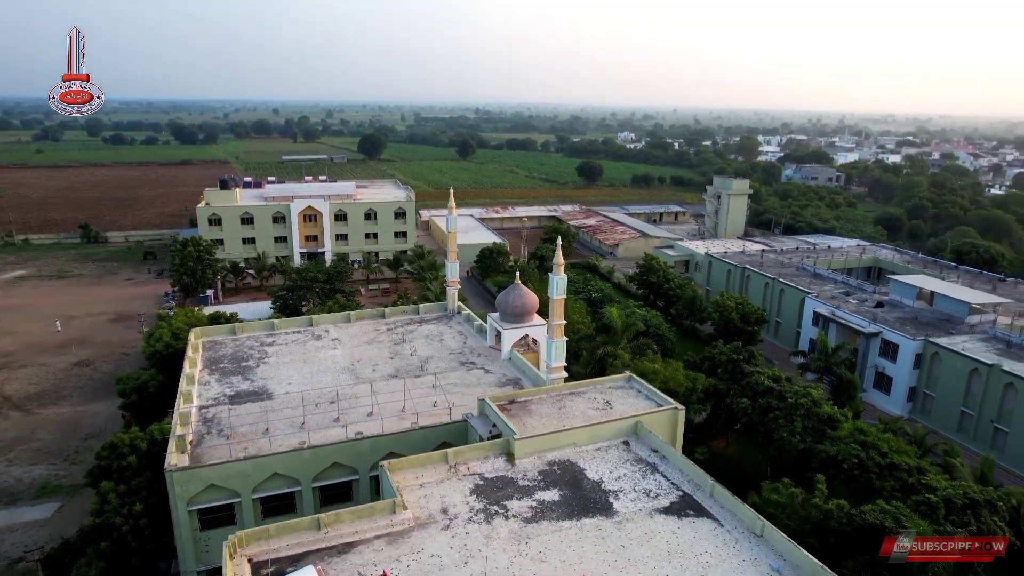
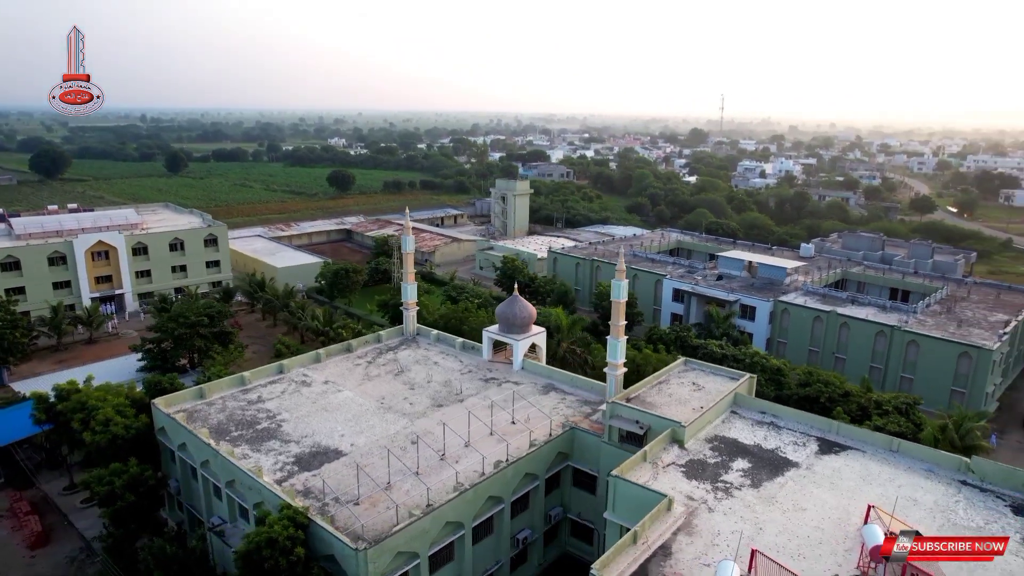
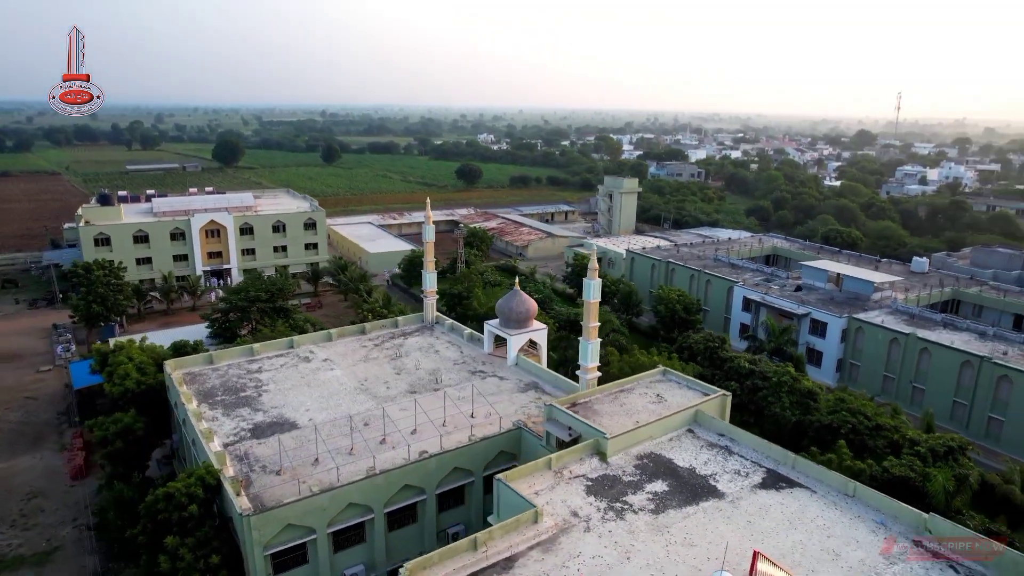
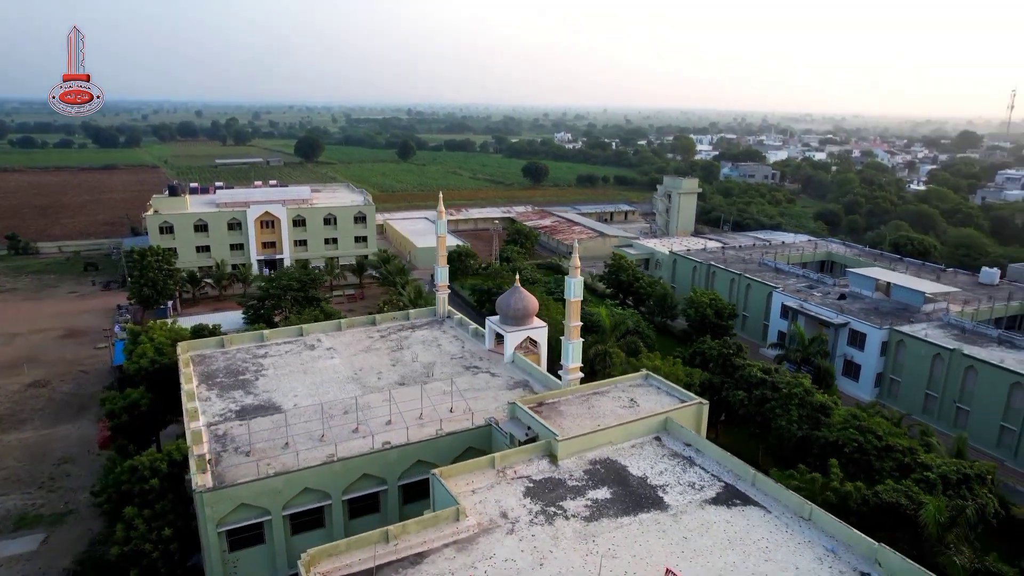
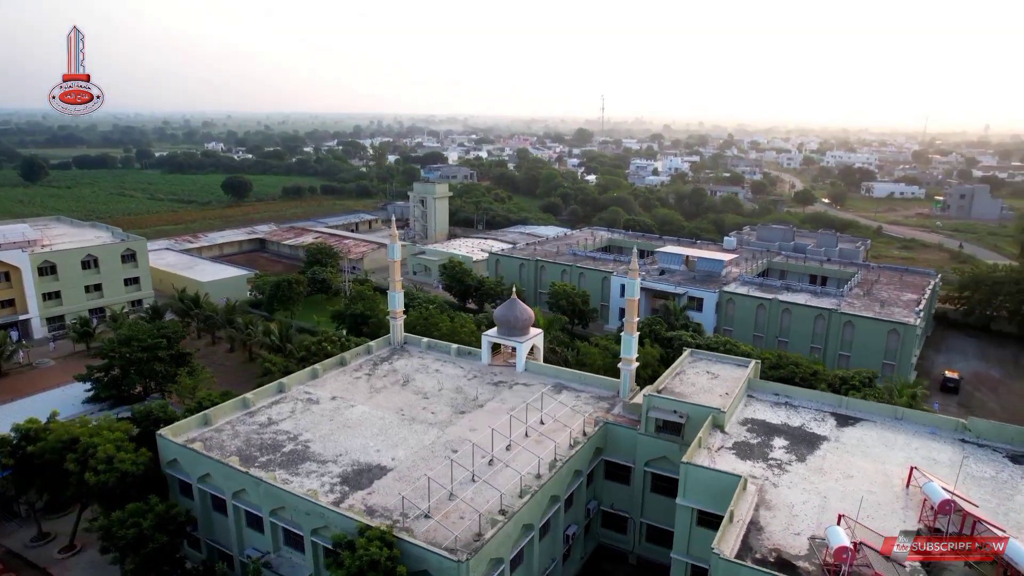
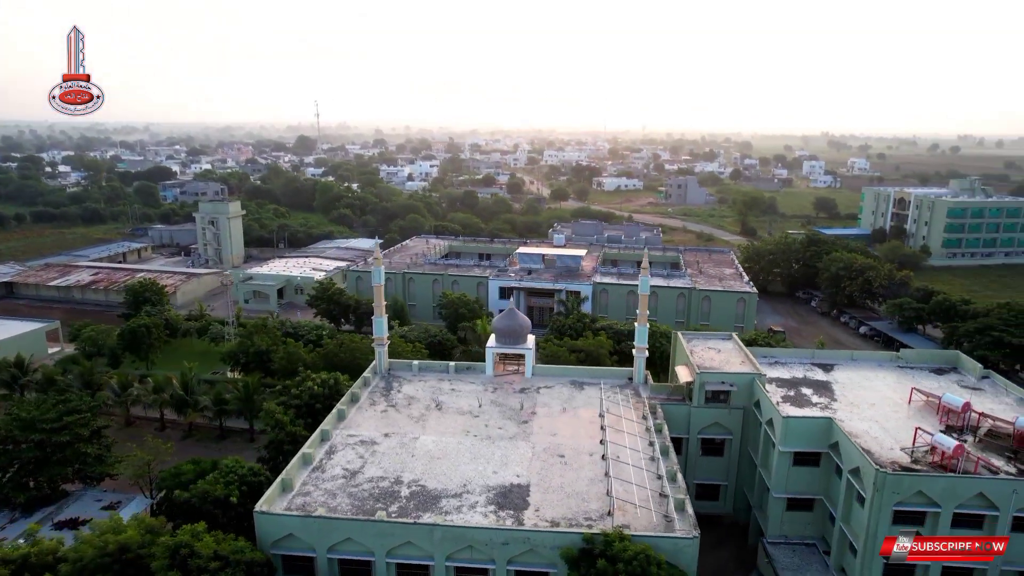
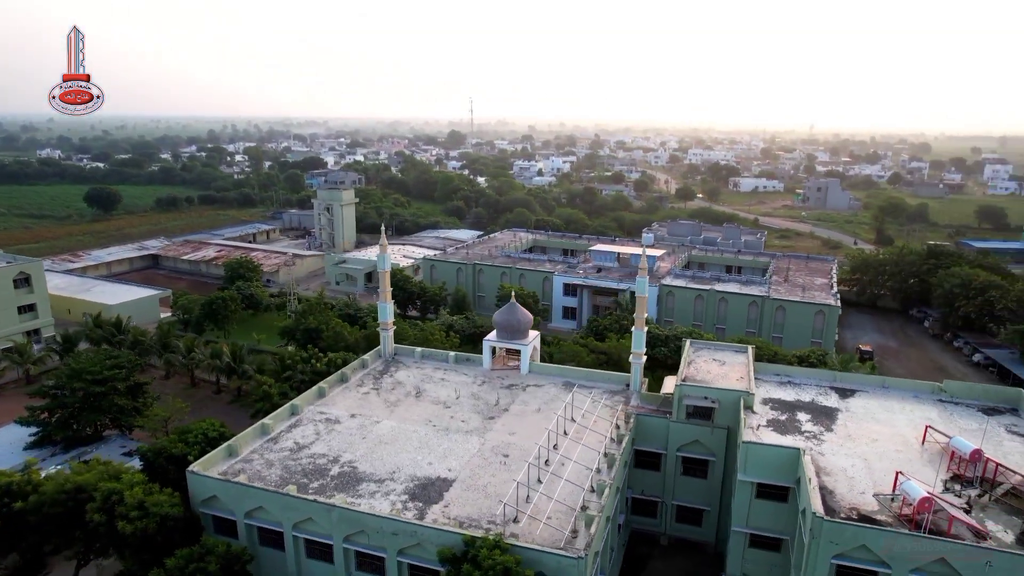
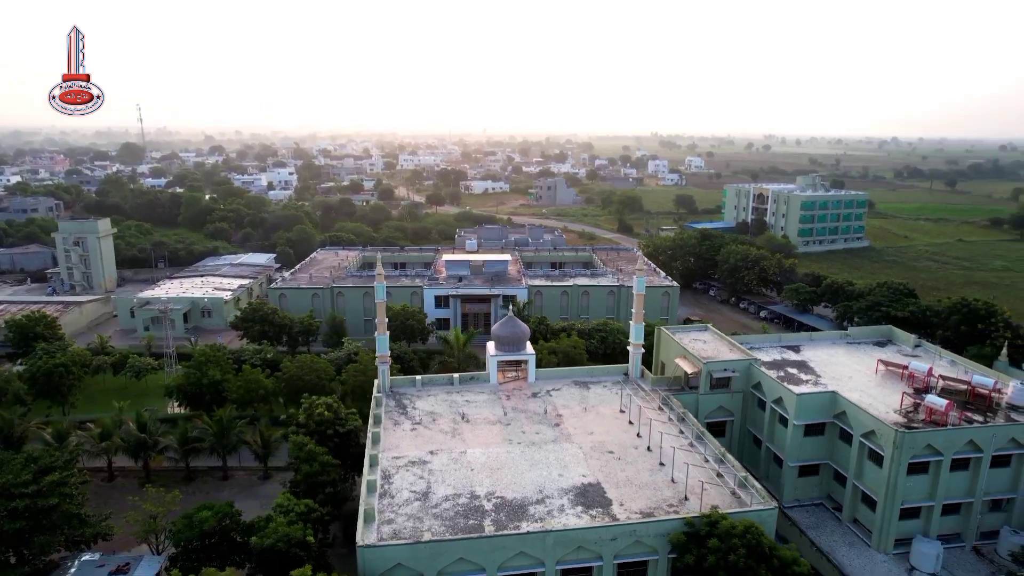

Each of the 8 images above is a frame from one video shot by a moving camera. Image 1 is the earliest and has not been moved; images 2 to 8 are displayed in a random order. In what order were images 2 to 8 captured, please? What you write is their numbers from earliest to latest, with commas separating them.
4, 3, 2, 5, 7, 6, 8
